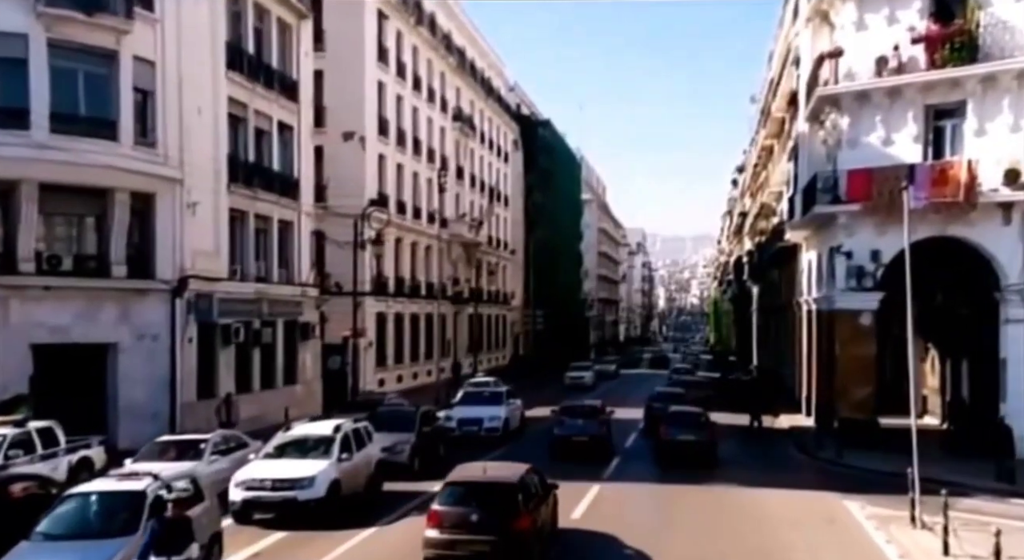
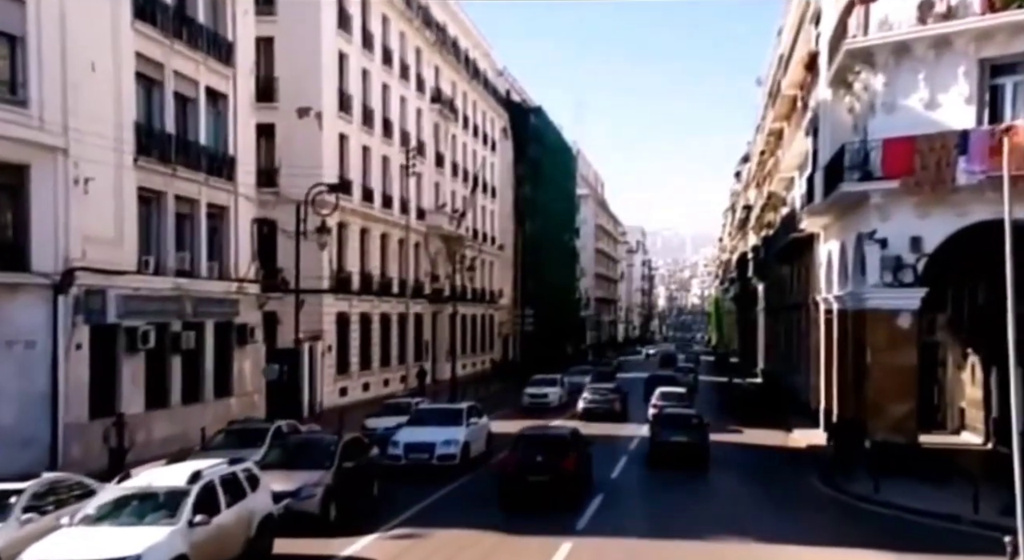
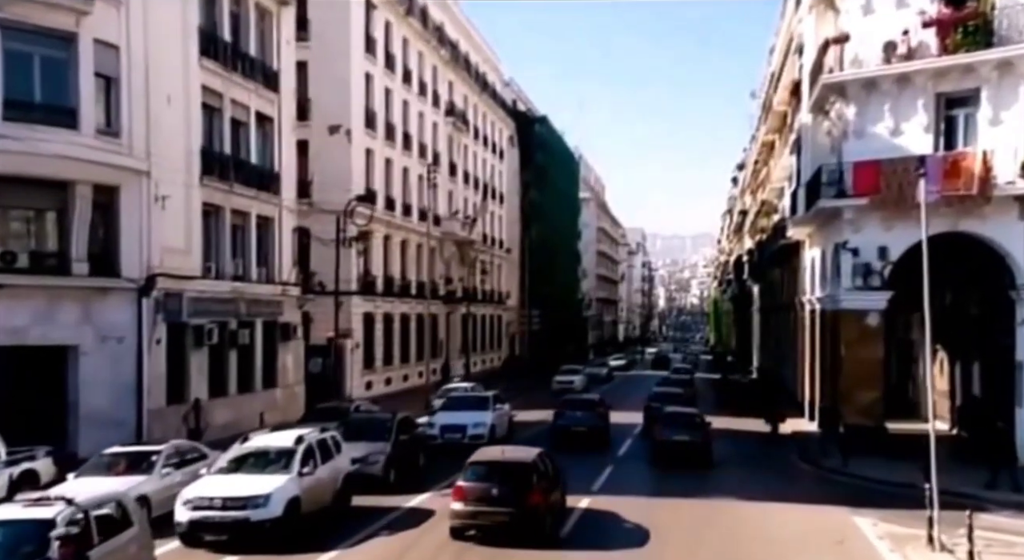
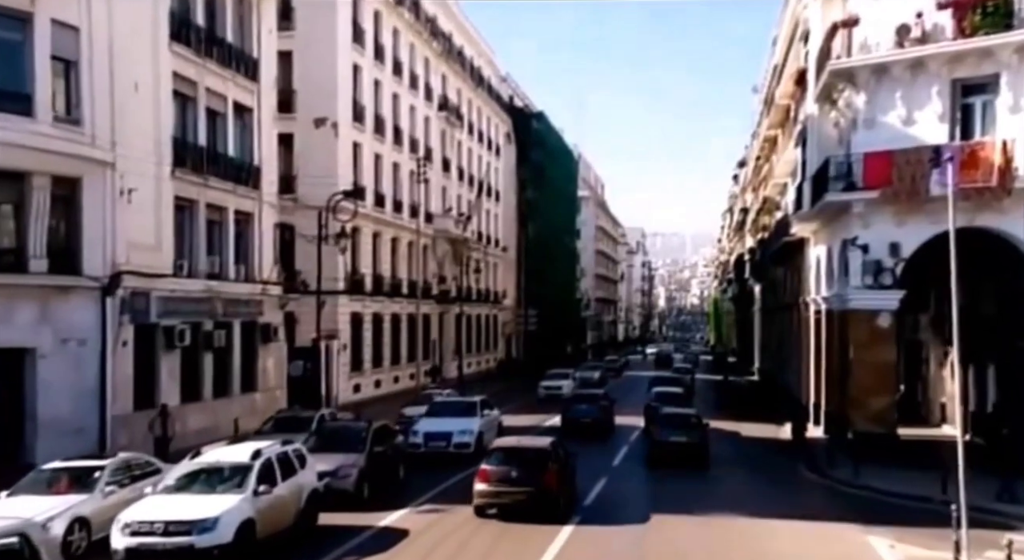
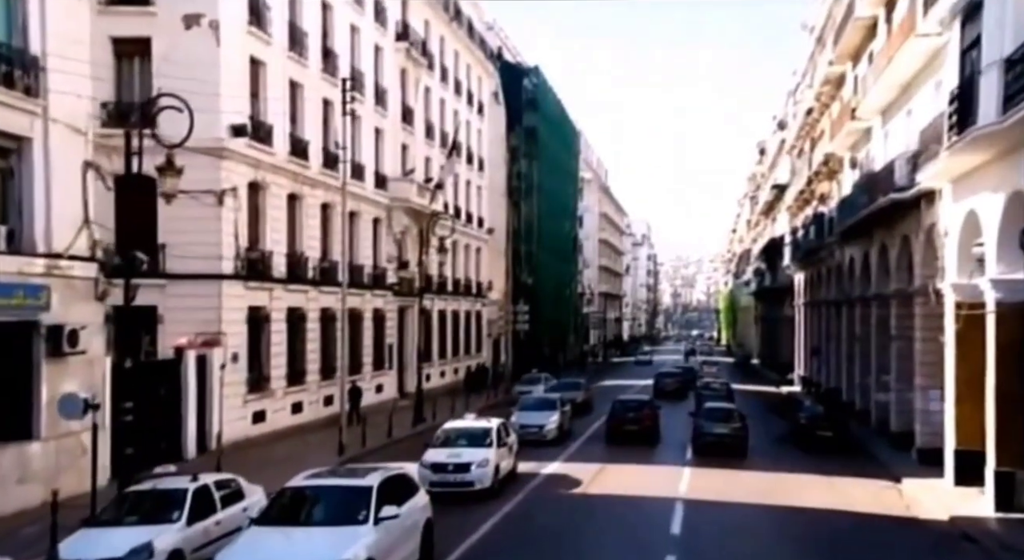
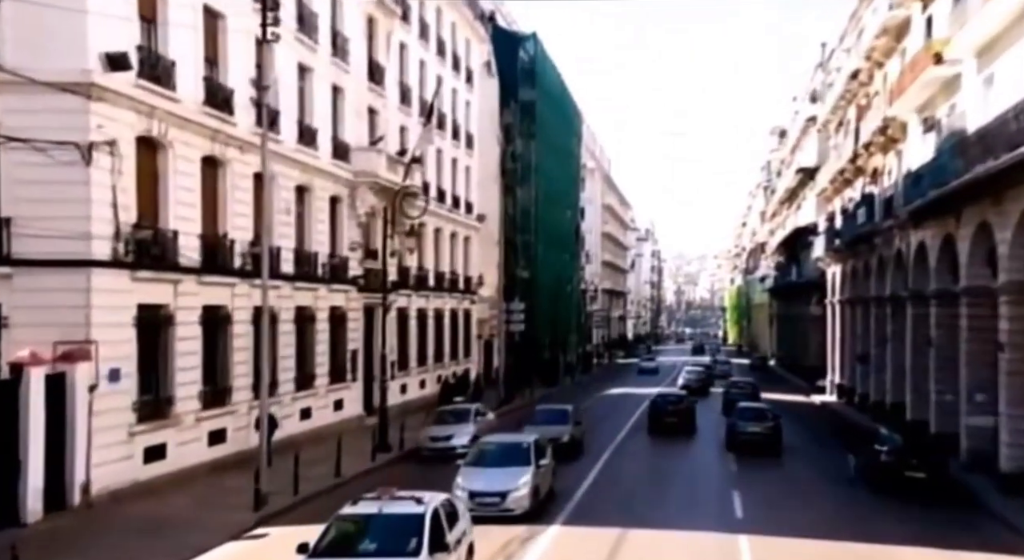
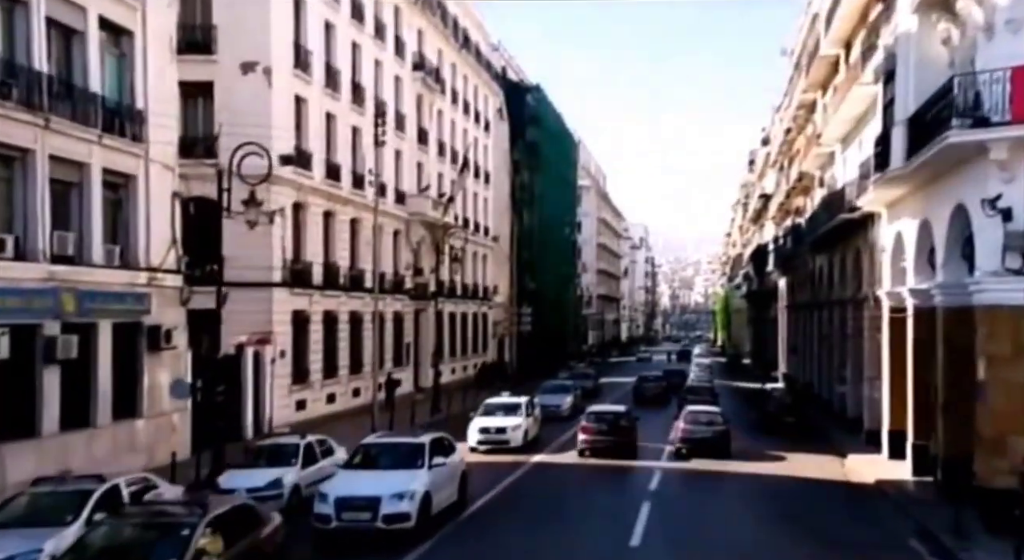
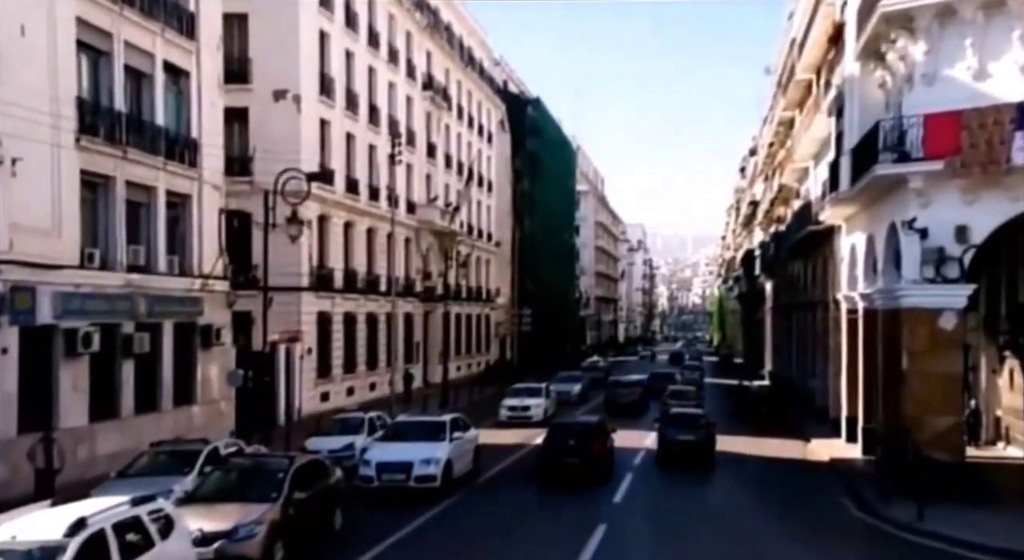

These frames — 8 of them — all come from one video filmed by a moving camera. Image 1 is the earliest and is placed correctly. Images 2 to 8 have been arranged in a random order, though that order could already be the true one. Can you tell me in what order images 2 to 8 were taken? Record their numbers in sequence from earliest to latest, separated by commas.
3, 4, 2, 8, 7, 5, 6
